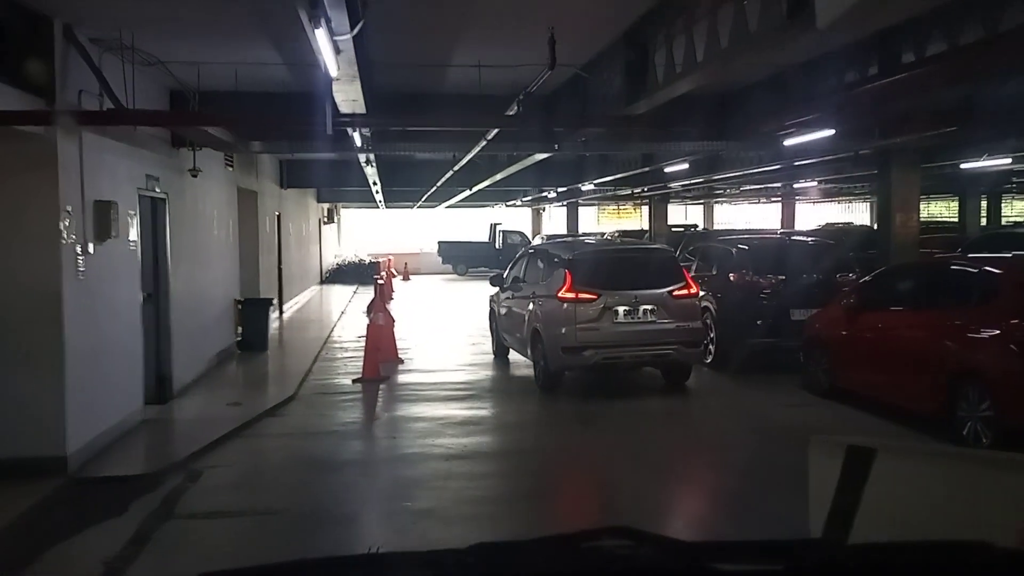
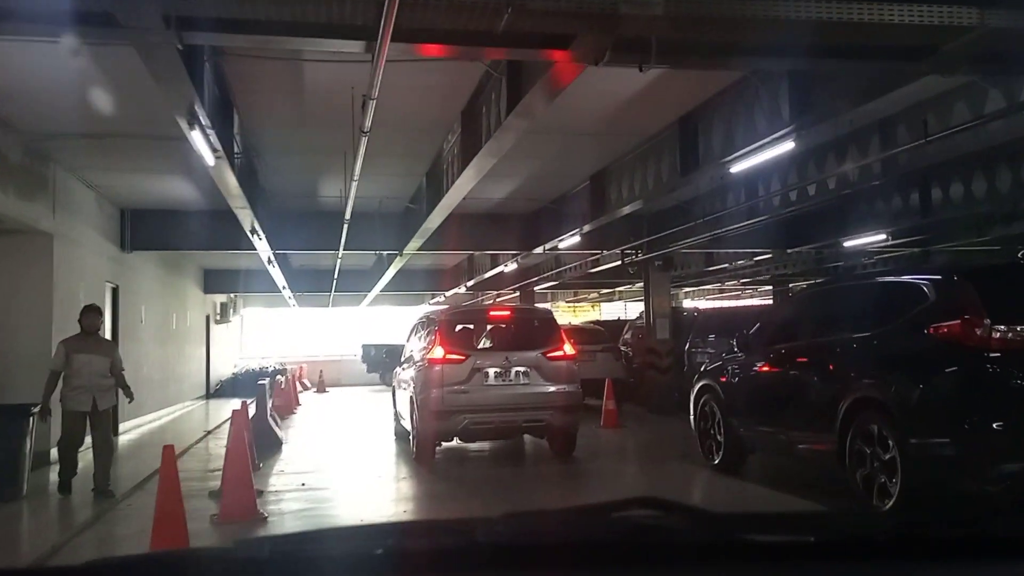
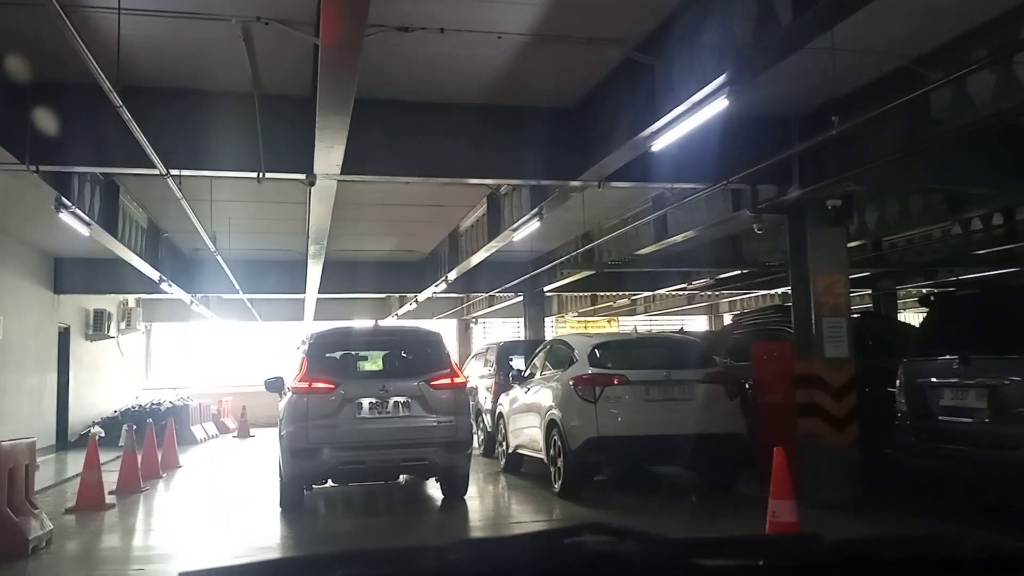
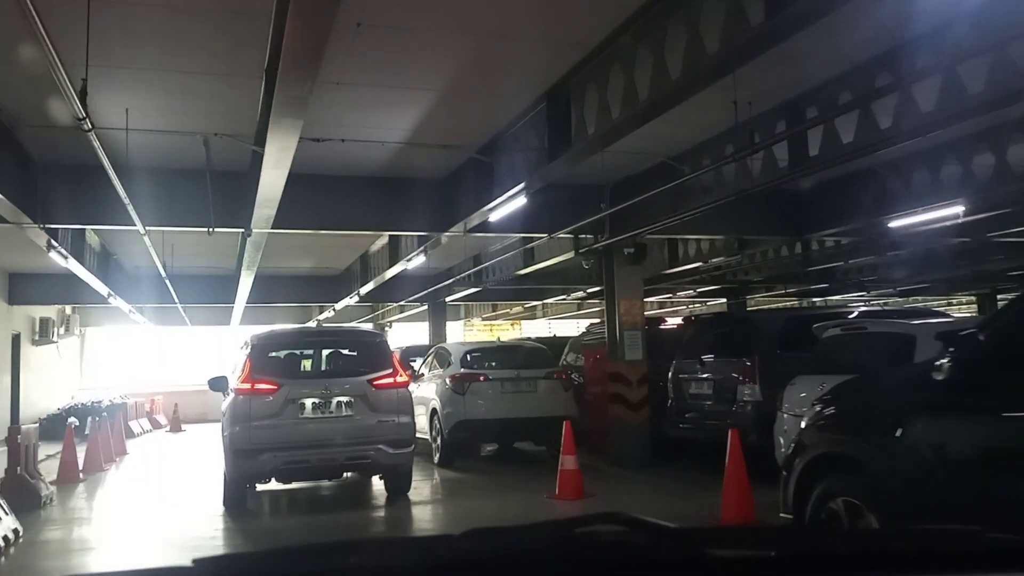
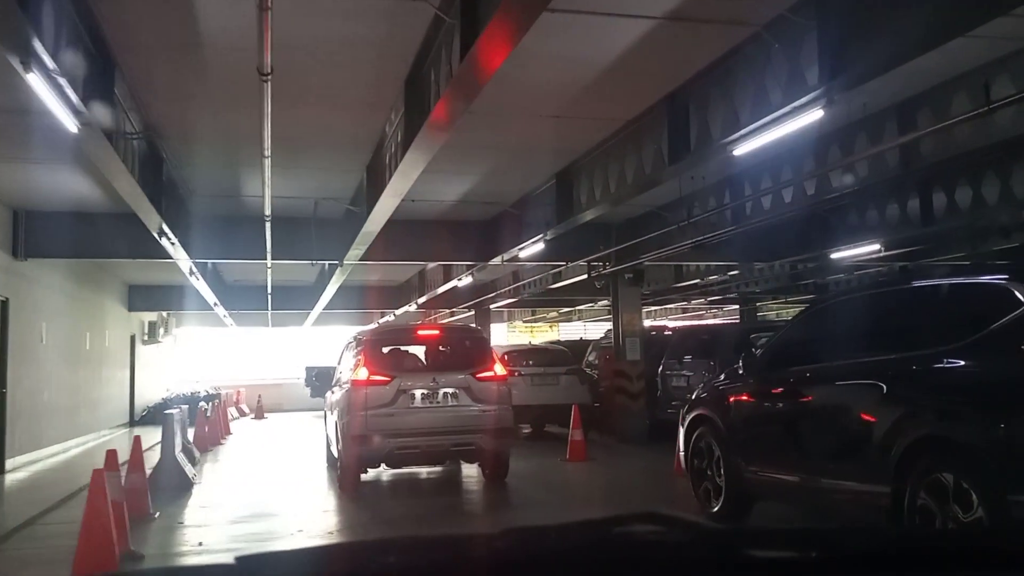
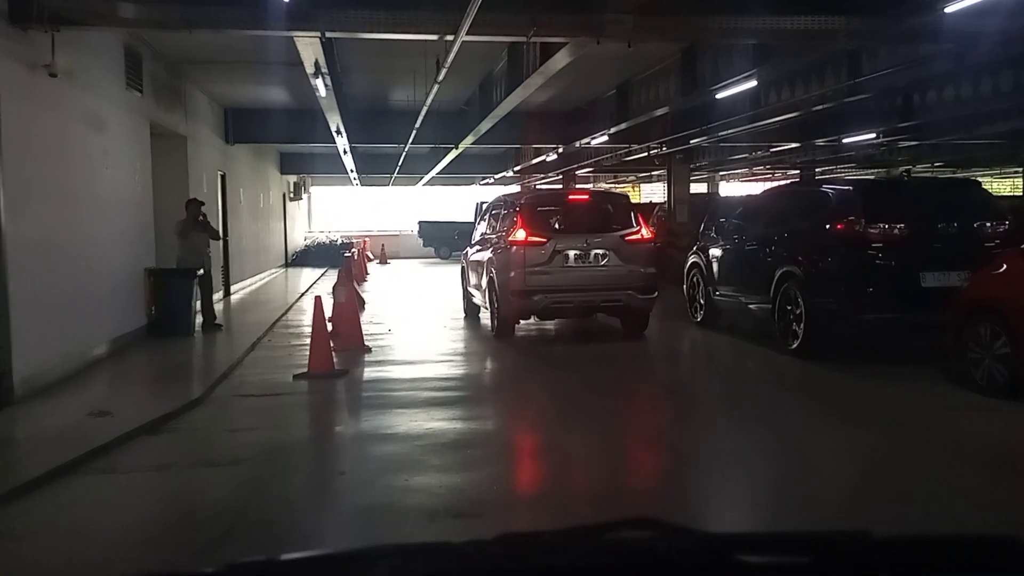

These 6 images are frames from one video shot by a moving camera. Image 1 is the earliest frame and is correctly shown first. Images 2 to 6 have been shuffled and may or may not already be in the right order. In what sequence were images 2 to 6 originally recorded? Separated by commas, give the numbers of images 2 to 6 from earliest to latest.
6, 2, 5, 4, 3
